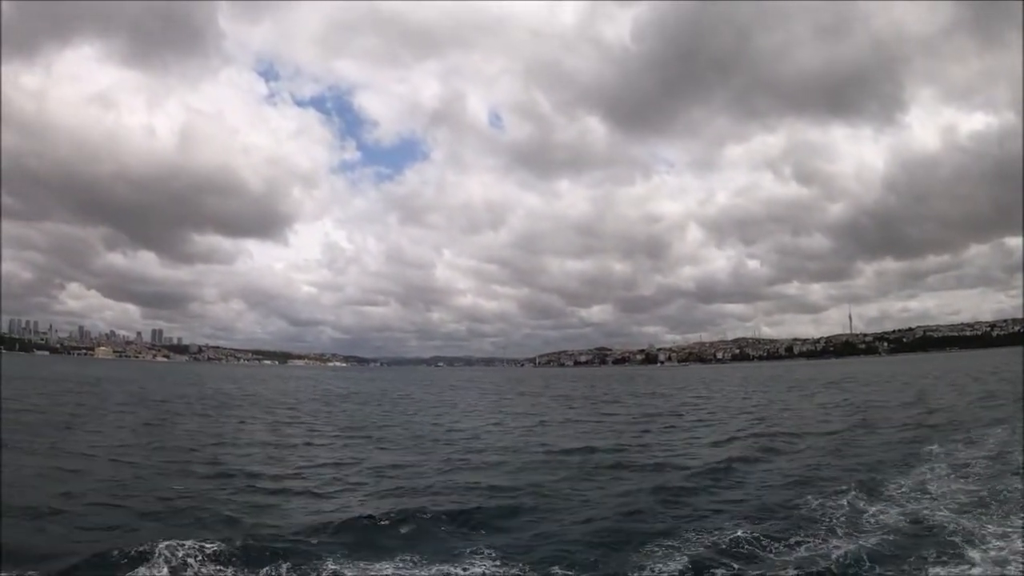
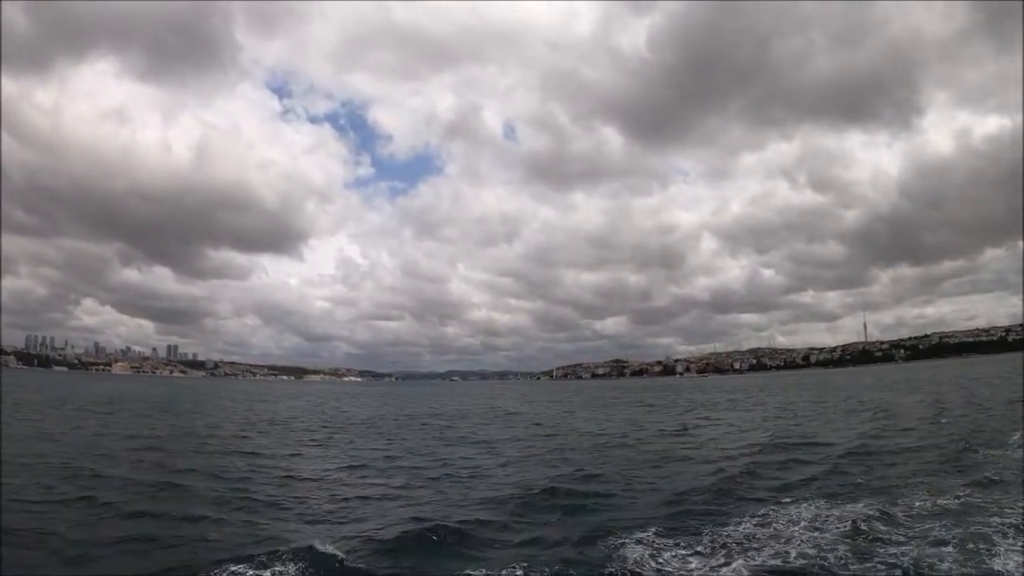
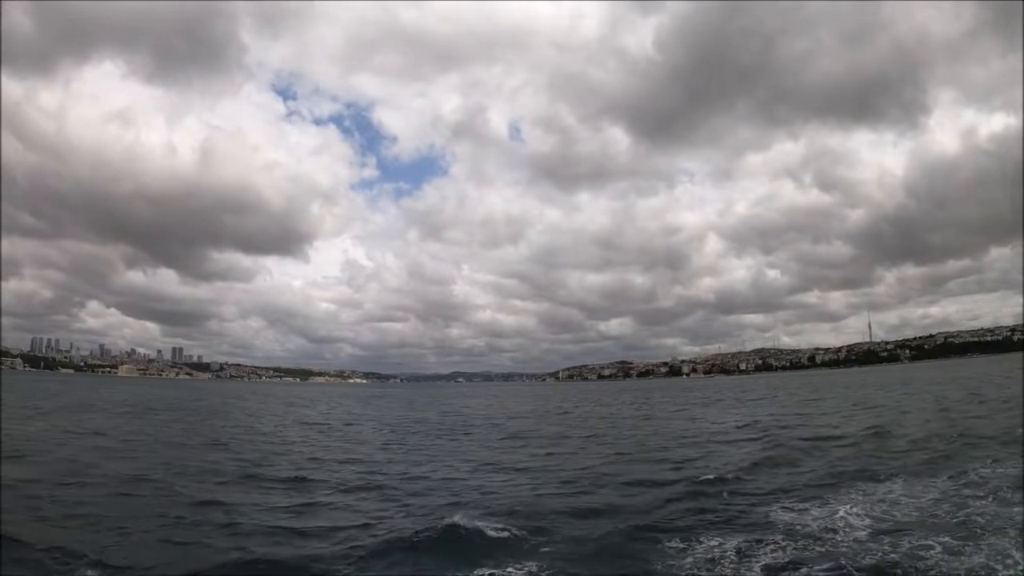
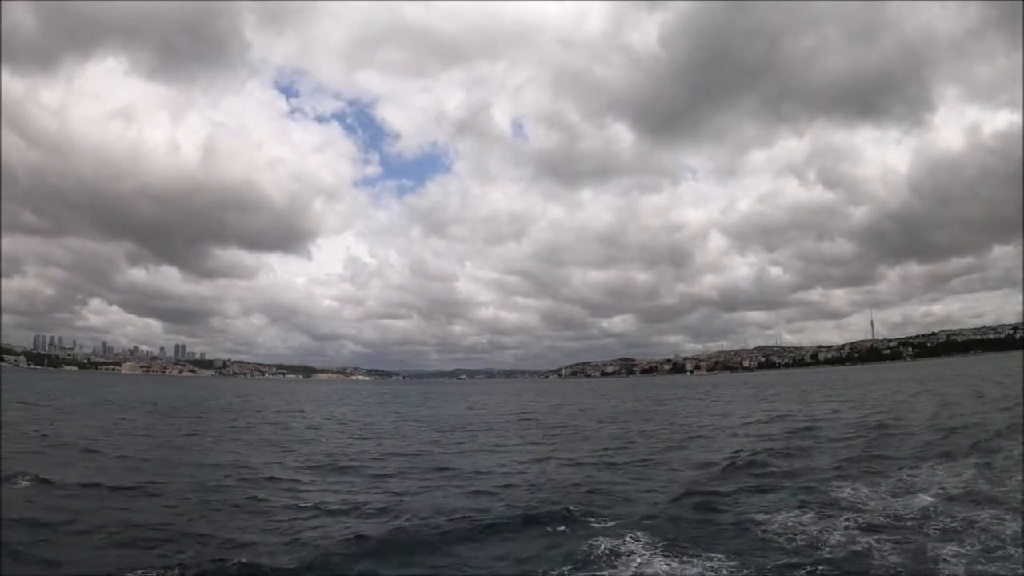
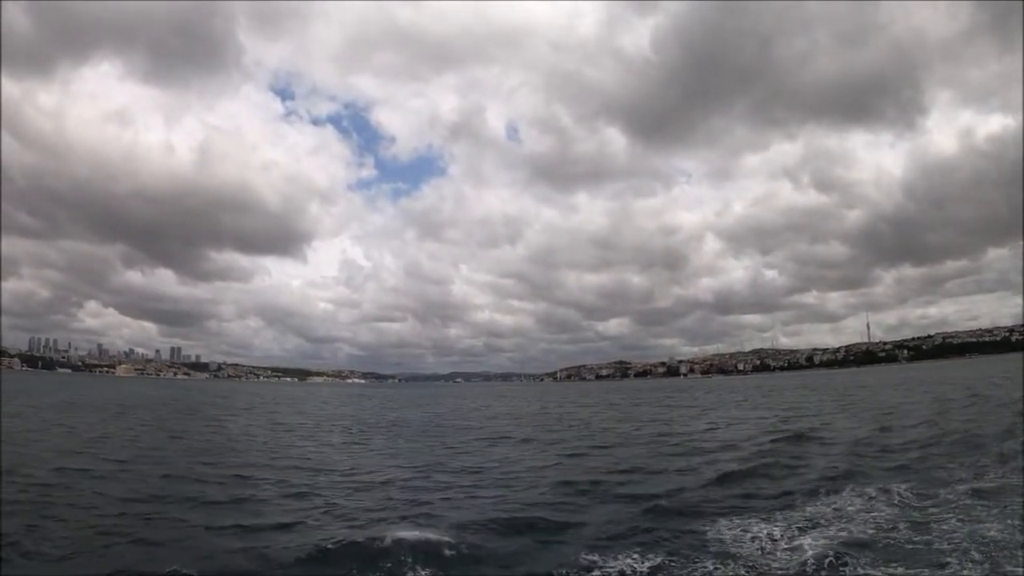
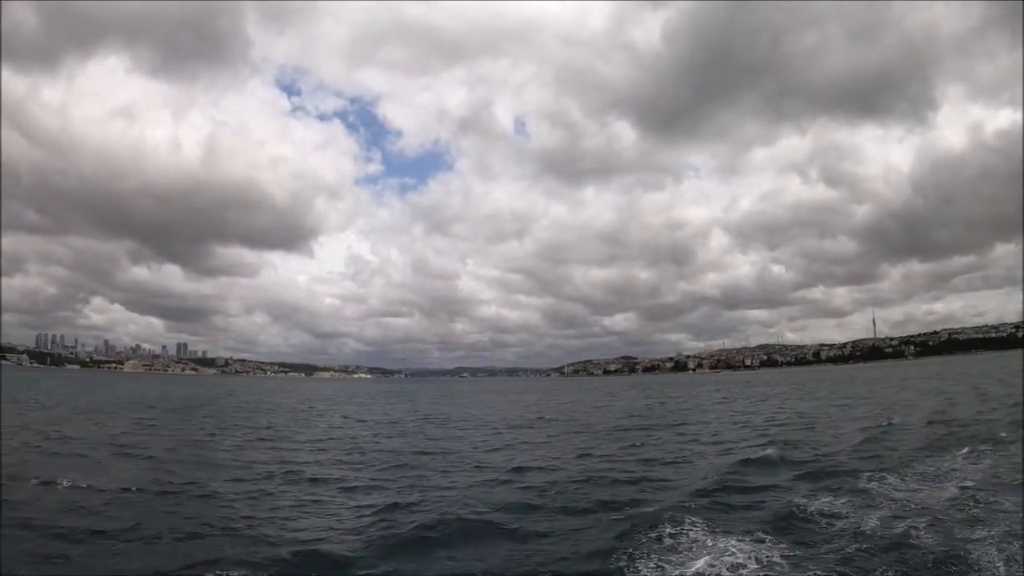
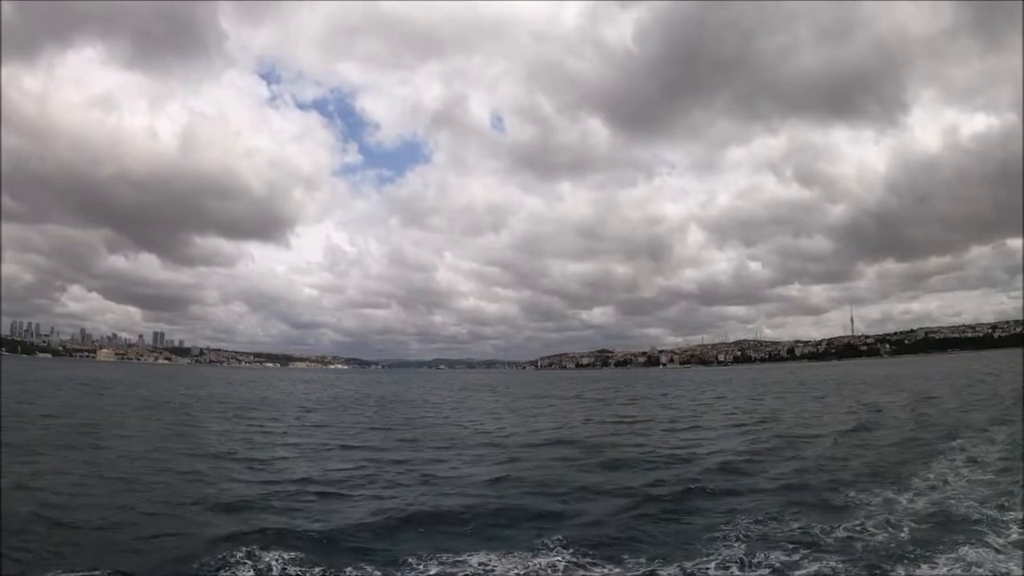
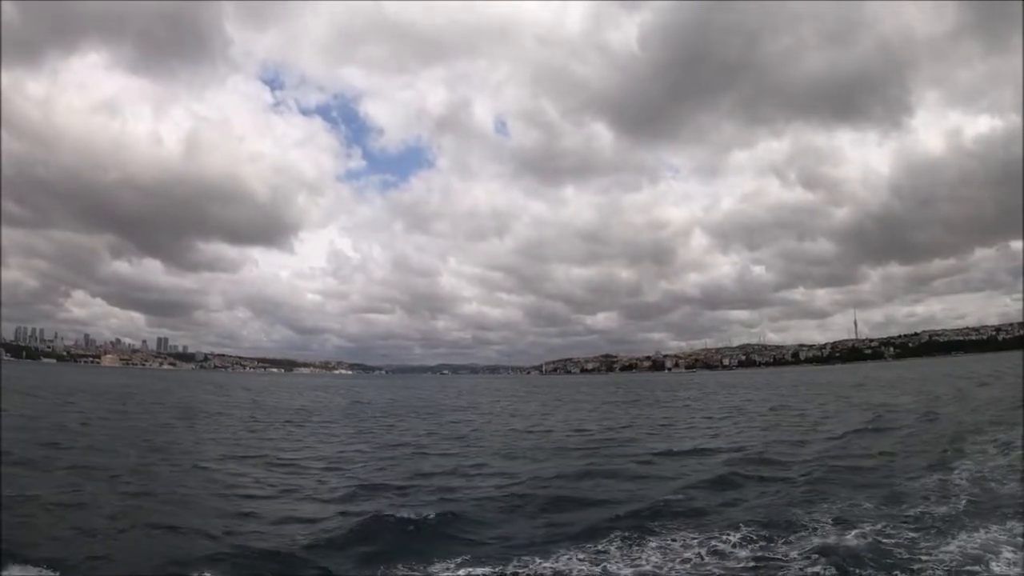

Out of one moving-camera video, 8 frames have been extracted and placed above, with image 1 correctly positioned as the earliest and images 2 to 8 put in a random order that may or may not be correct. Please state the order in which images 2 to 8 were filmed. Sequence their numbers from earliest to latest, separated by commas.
7, 8, 2, 5, 3, 4, 6
